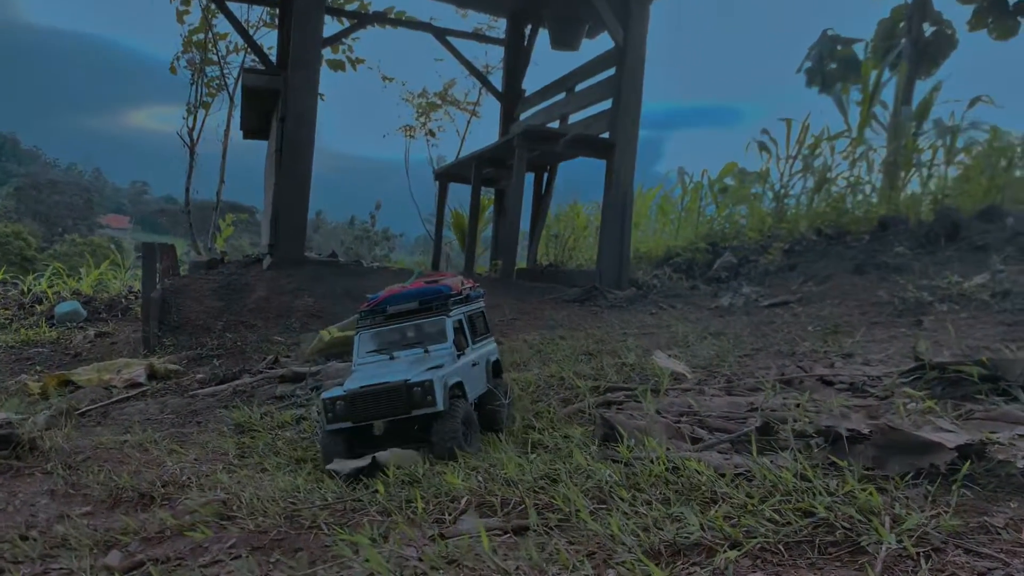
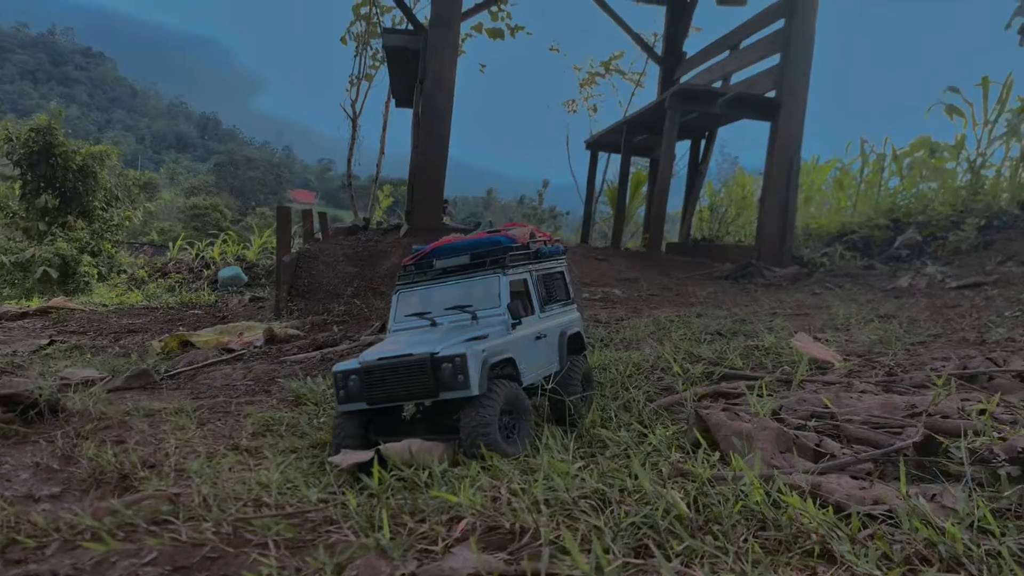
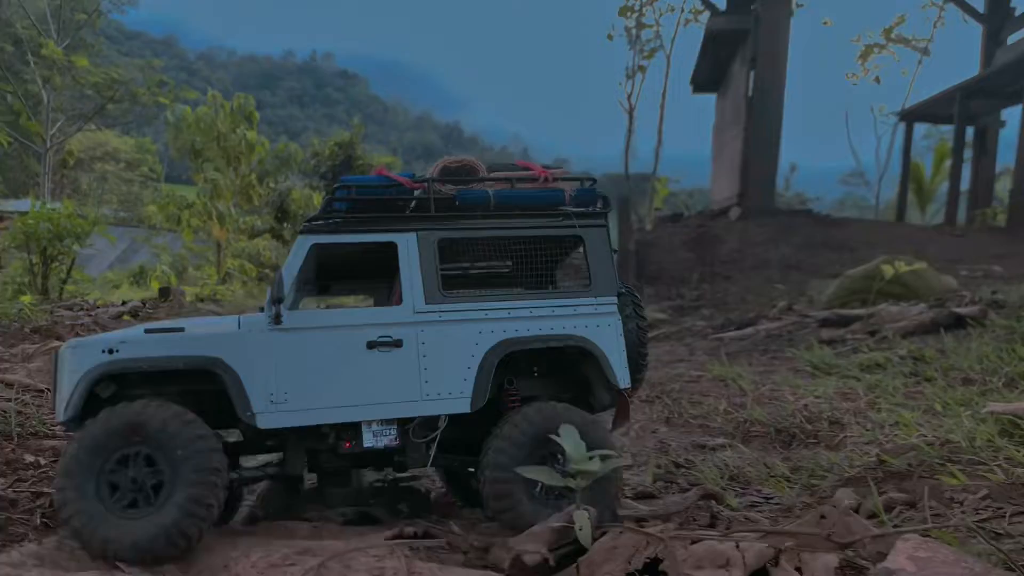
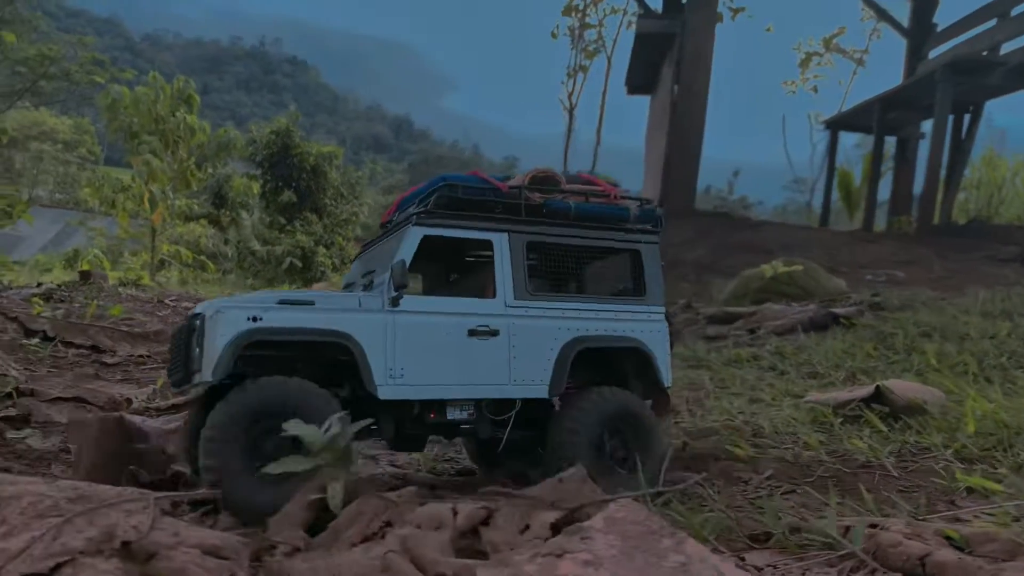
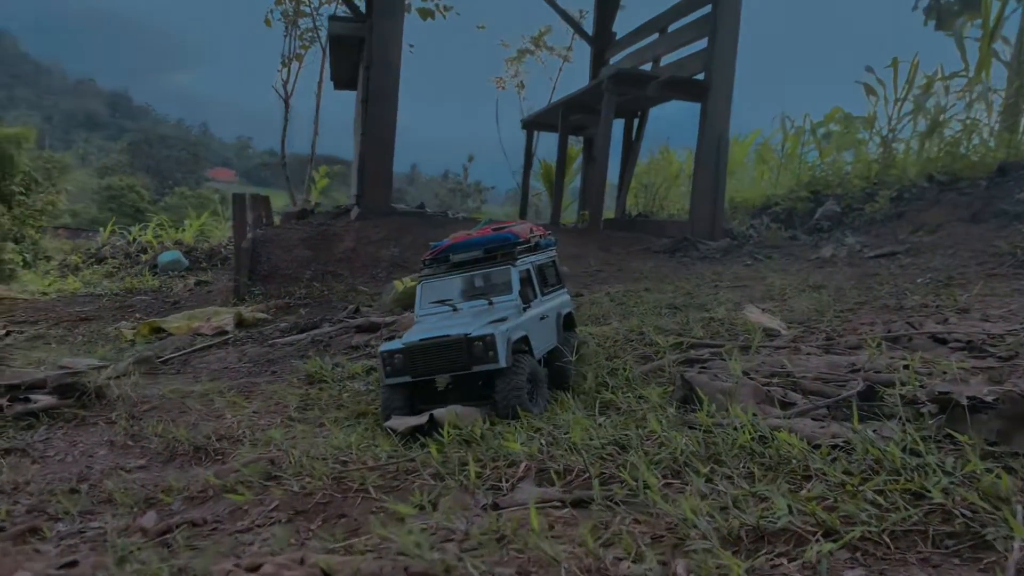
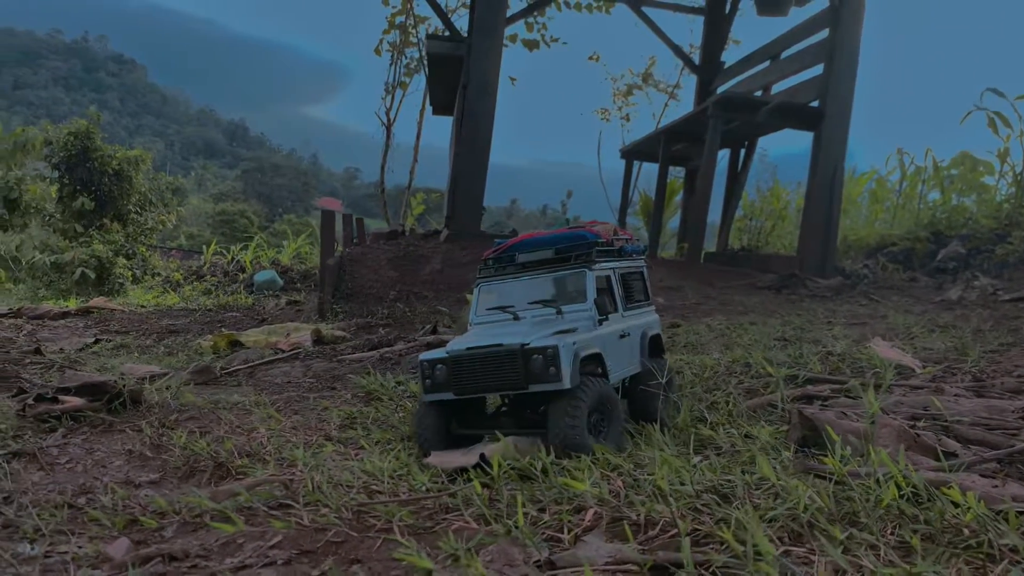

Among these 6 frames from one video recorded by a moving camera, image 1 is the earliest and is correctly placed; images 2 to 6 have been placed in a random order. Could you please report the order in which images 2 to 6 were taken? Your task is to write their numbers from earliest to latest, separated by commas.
5, 2, 6, 4, 3
